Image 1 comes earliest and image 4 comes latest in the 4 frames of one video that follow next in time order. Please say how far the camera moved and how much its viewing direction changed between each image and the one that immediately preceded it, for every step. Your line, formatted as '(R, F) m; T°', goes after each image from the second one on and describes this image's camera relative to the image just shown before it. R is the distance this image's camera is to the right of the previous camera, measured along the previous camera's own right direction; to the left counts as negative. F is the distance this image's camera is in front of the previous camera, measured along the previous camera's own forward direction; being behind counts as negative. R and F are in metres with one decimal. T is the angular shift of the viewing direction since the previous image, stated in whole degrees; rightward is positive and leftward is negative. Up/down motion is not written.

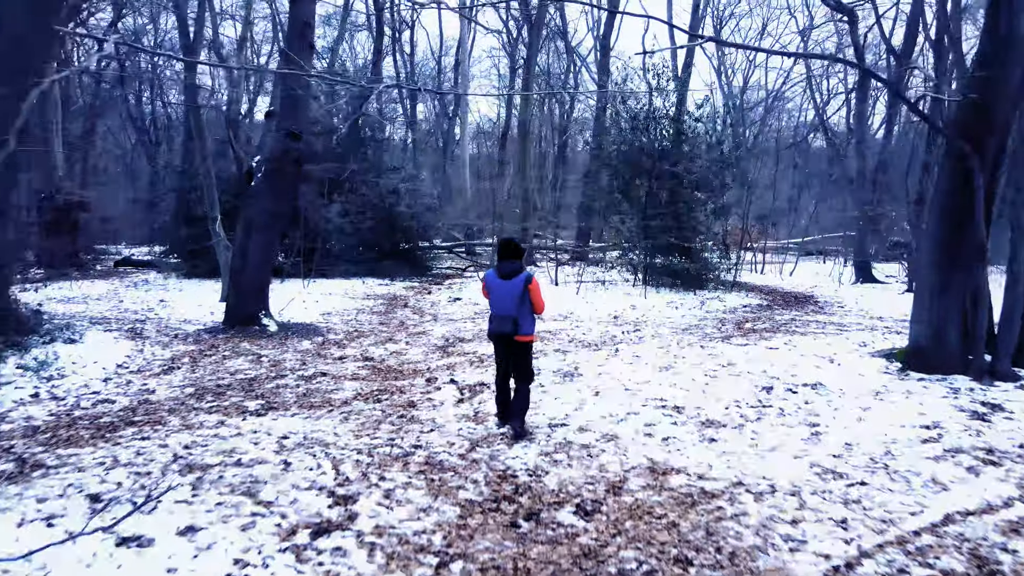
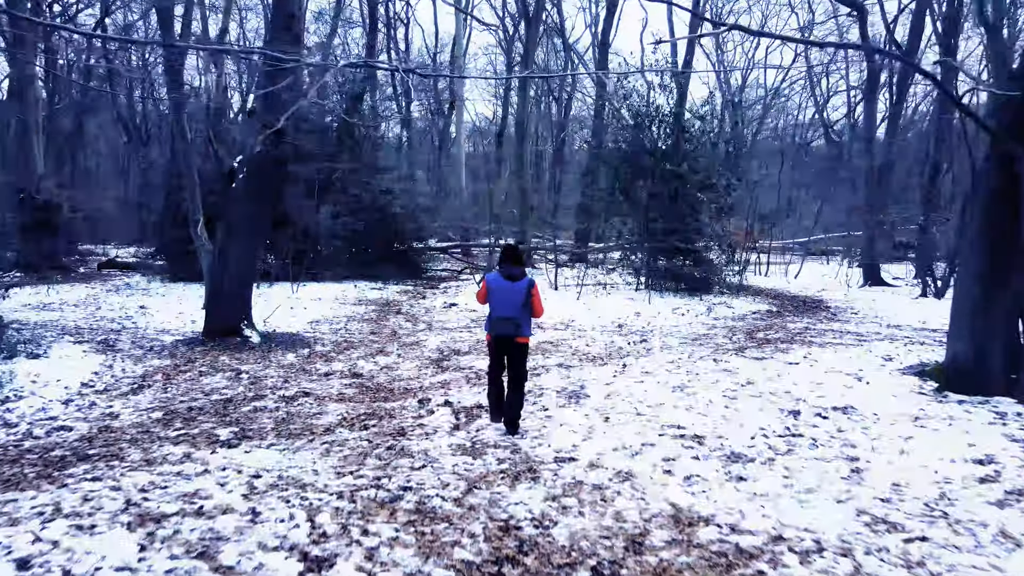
(0.0, +0.6) m; 0°
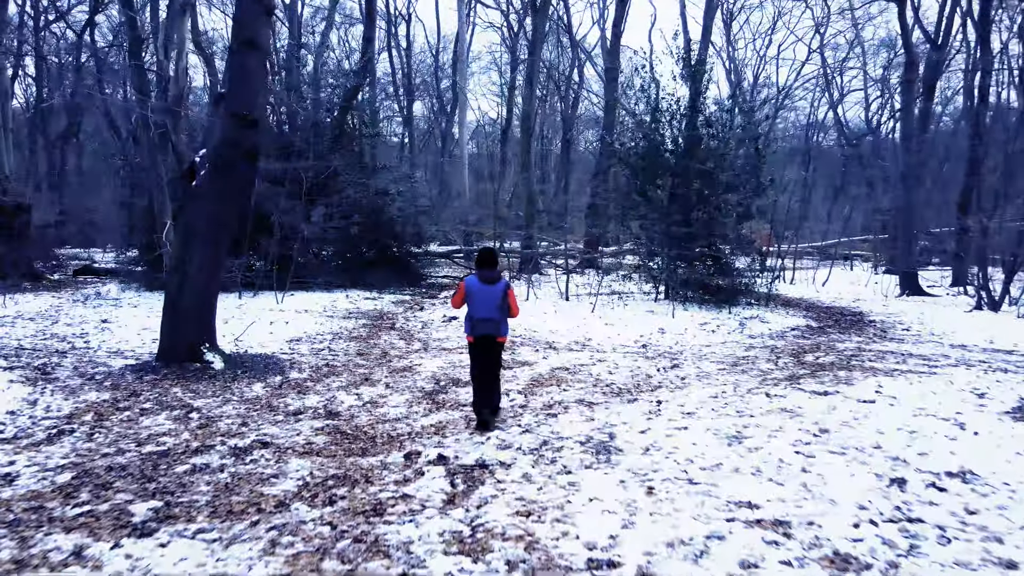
(-0.1, +1.4) m; 0°
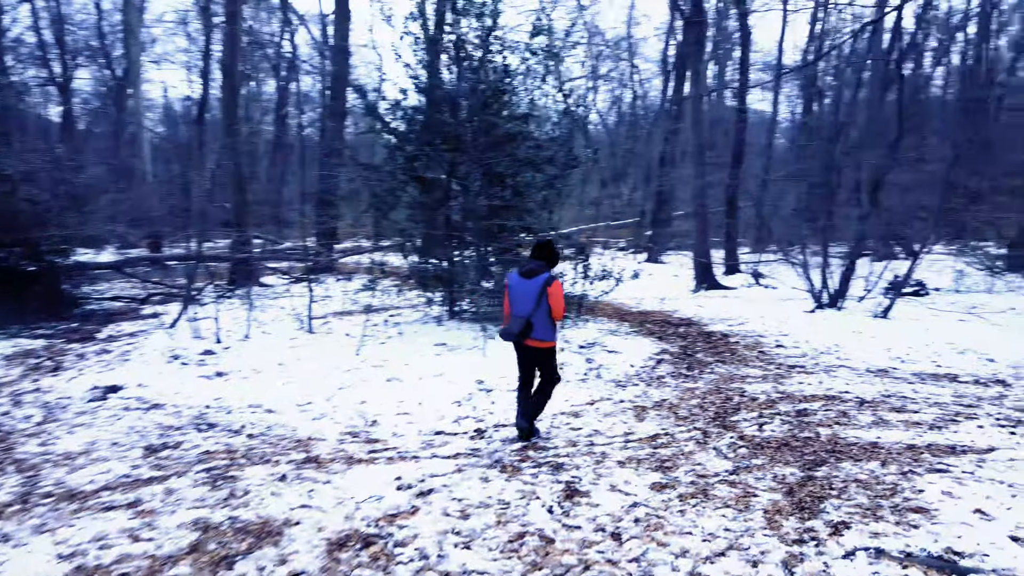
(0.0, +4.4) m; +22°
